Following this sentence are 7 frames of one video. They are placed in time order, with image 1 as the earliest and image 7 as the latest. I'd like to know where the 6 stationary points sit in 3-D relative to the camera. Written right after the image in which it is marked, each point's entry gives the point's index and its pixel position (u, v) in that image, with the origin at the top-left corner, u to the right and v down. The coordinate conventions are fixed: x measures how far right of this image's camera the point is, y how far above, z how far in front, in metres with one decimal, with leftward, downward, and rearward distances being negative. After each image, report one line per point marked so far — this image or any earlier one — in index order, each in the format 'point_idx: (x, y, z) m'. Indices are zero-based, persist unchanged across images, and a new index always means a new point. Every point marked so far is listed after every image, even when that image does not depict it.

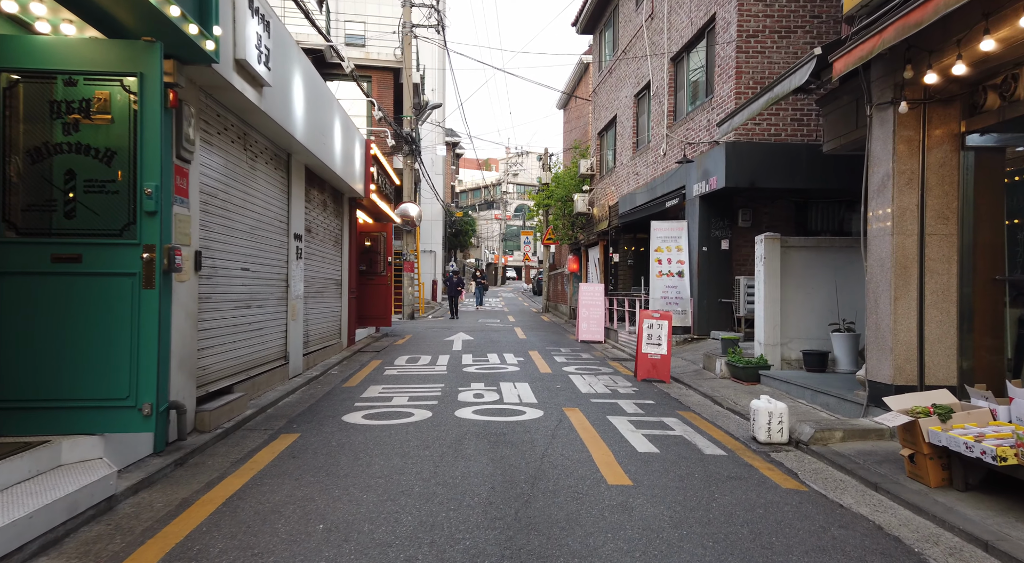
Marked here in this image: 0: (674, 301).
0: (+3.4, -0.4, +13.8) m
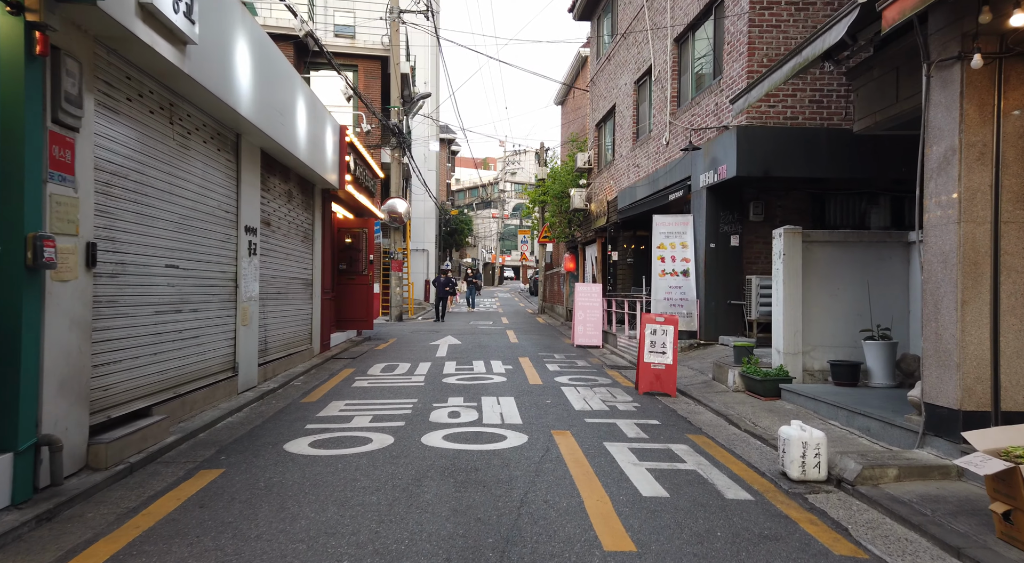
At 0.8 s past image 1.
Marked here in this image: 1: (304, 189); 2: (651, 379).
0: (+3.1, -0.4, +12.6) m
1: (-3.6, +1.6, +11.6) m
2: (+1.9, -1.3, +9.1) m
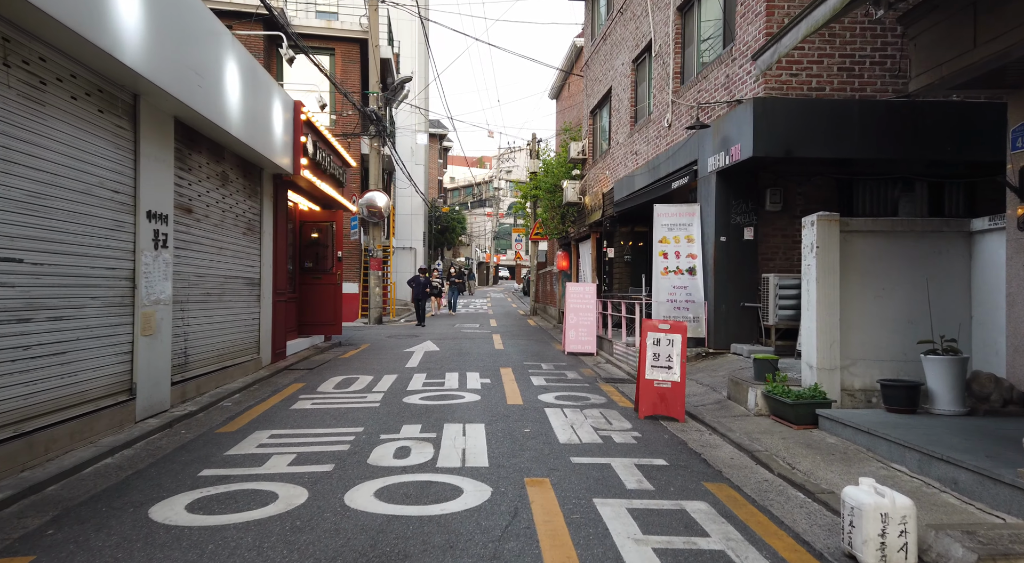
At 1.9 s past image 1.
0: (+2.8, -0.4, +10.9) m
1: (-3.9, +1.6, +10.0) m
2: (+1.6, -1.3, +7.5) m
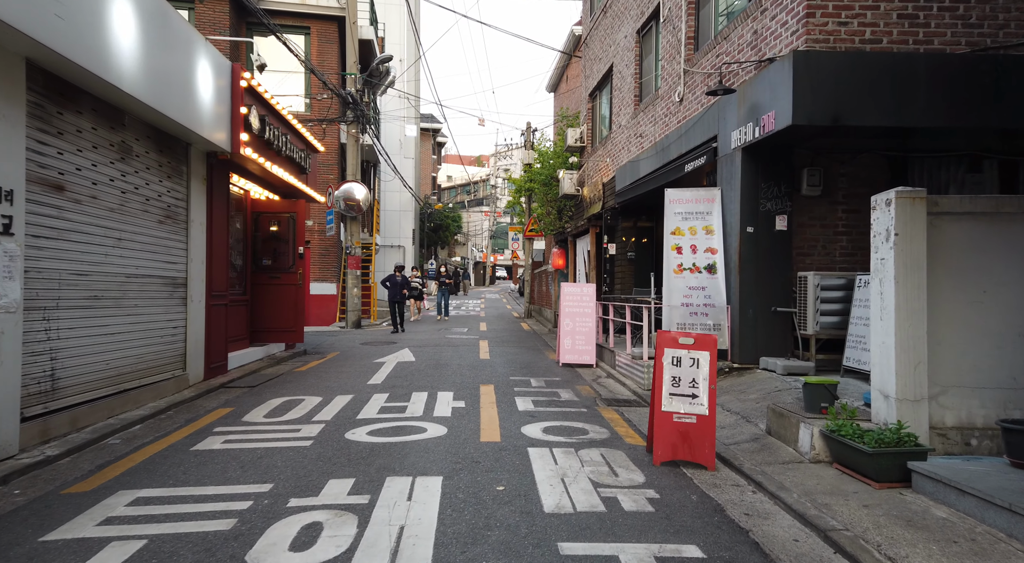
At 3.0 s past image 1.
0: (+2.6, -0.4, +9.1) m
1: (-4.2, +1.6, +8.1) m
2: (+1.3, -1.3, +5.6) m
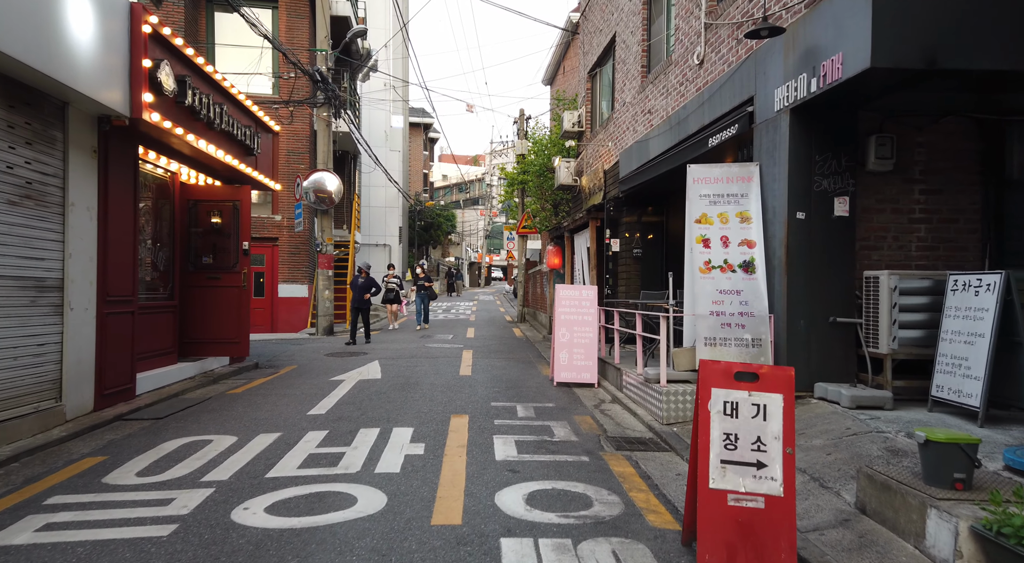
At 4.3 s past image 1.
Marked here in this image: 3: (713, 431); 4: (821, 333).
0: (+2.4, -0.4, +7.0) m
1: (-4.4, +1.6, +6.0) m
2: (+1.1, -1.3, +3.5) m
3: (+1.1, -0.8, +3.6) m
4: (+3.1, -0.5, +6.7) m
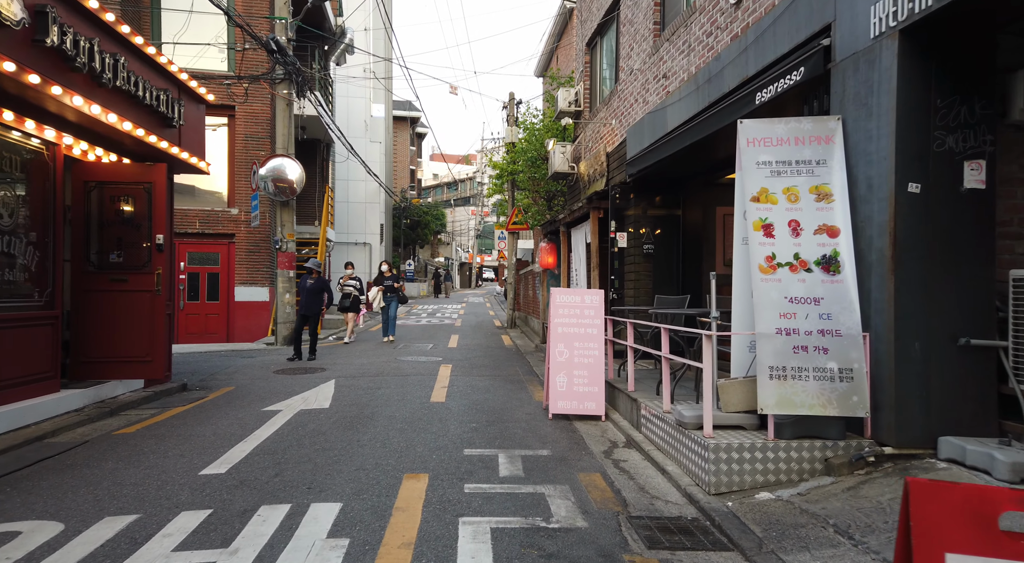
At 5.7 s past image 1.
0: (+2.2, -0.4, +4.8) m
1: (-4.5, +1.6, +3.7) m
2: (+1.0, -1.4, +1.3) m
3: (+1.0, -0.8, +1.5) m
4: (+2.9, -0.5, +4.5) m
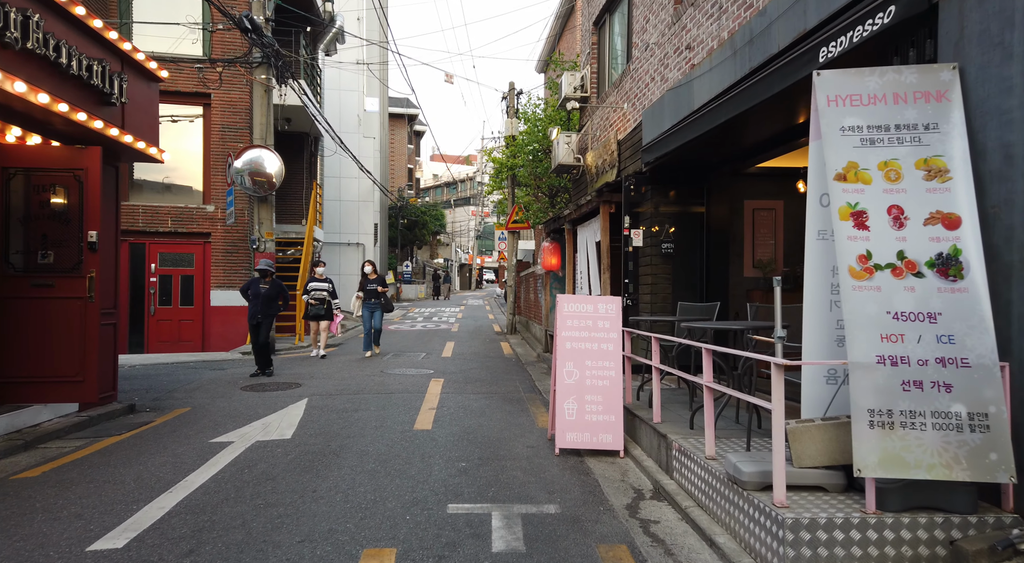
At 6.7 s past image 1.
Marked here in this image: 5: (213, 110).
0: (+2.2, -0.5, +3.4) m
1: (-4.6, +1.5, +2.4) m
2: (+1.0, -1.4, 0.0) m
3: (+0.9, -0.8, +0.1) m
4: (+2.9, -0.6, +3.1) m
5: (-6.9, +3.9, +15.4) m
